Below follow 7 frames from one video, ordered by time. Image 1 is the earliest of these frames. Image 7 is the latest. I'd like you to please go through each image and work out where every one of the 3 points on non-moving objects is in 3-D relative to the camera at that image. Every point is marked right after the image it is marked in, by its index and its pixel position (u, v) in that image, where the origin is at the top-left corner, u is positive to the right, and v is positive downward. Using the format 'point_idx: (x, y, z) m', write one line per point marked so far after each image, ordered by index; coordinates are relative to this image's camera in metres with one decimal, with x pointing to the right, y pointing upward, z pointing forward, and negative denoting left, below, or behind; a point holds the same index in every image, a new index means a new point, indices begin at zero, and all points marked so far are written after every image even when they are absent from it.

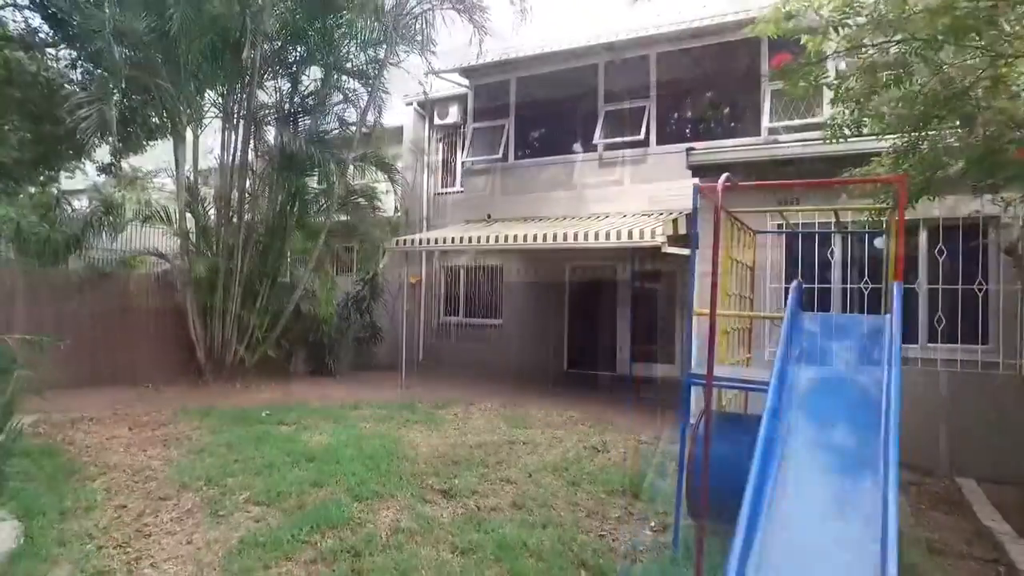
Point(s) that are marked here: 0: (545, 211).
0: (+0.8, +1.7, +14.1) m
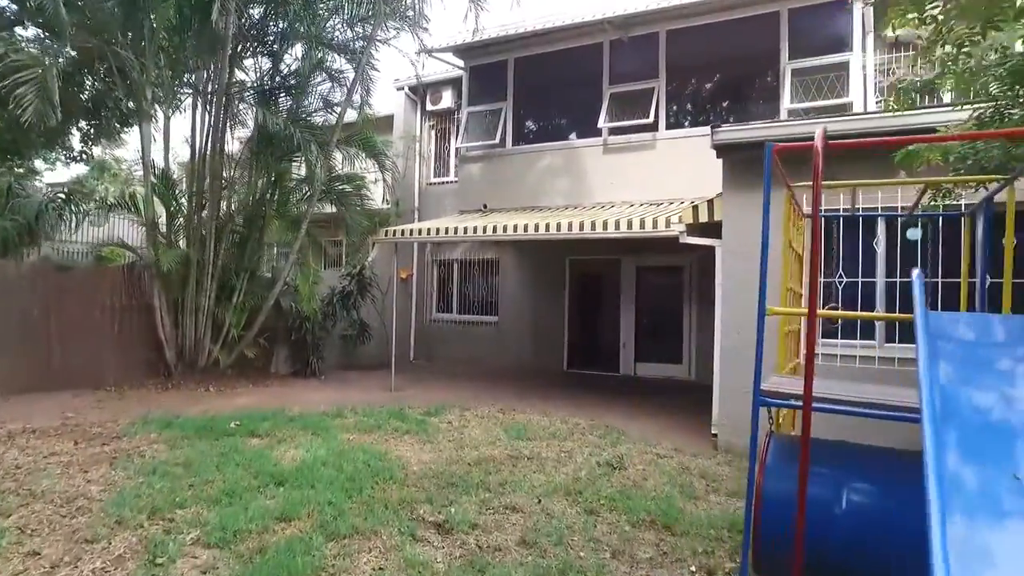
0: (+0.7, +1.7, +13.2) m
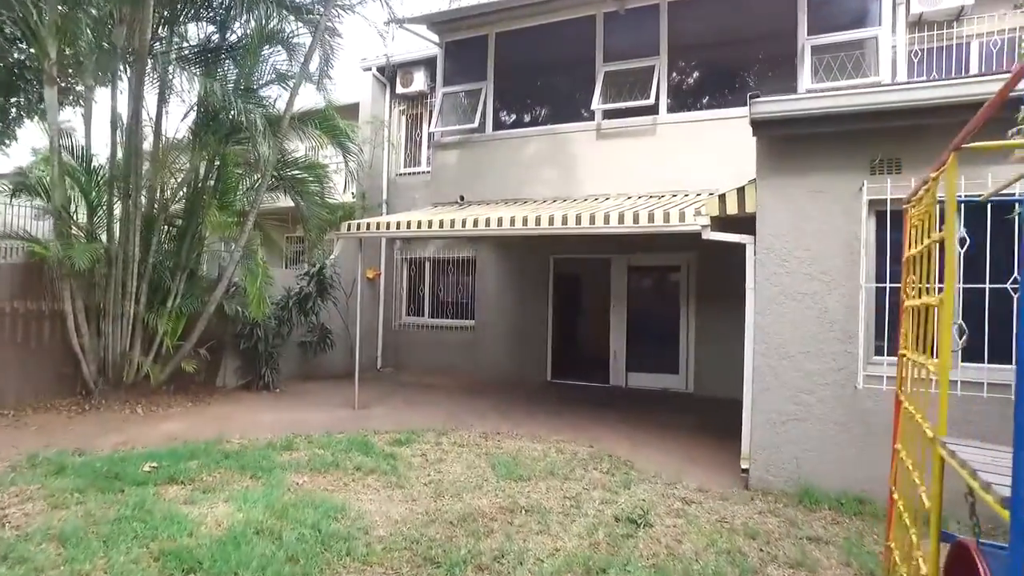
0: (+0.4, +1.7, +11.8) m
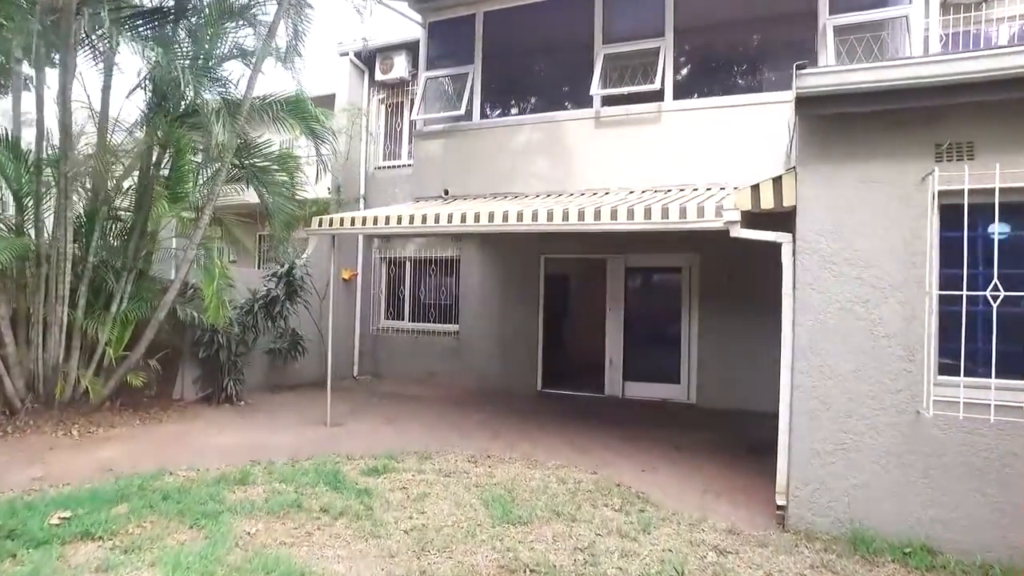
0: (+0.2, +1.7, +10.8) m
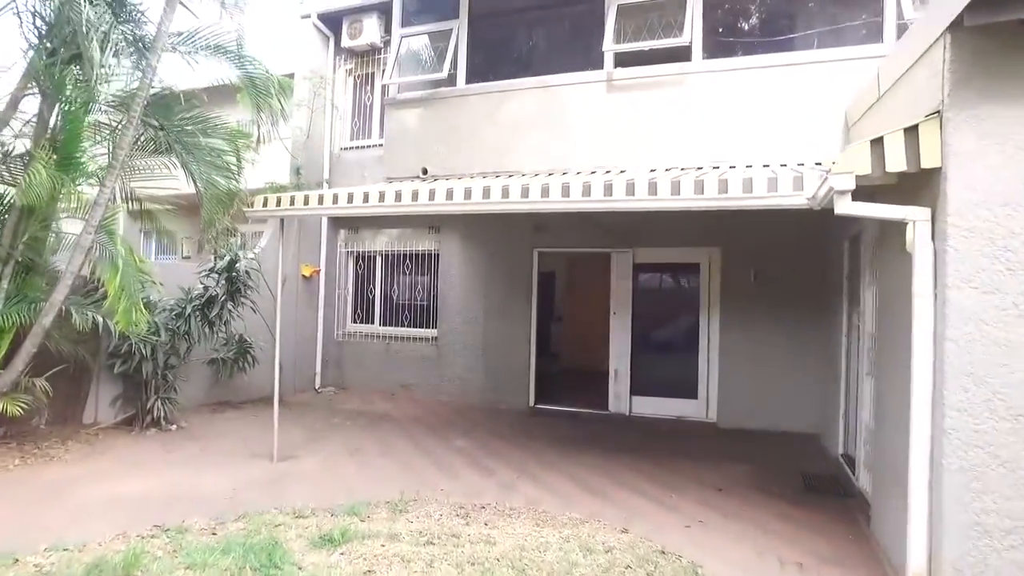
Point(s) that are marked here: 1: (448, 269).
0: (+0.1, +1.7, +8.9) m
1: (-1.1, +0.3, +11.9) m
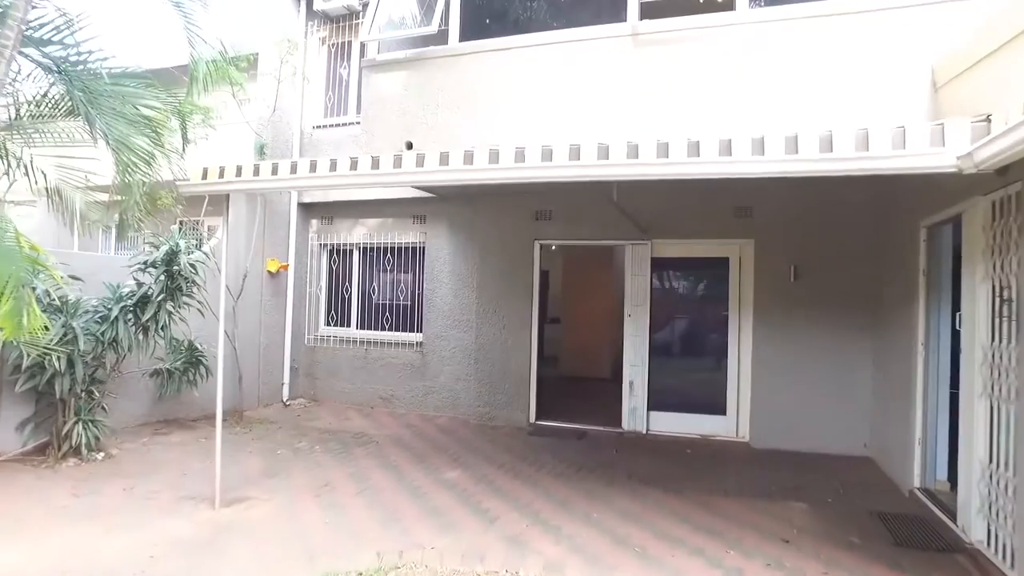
0: (+0.2, +1.7, +7.4) m
1: (-1.2, +0.4, +10.3) m
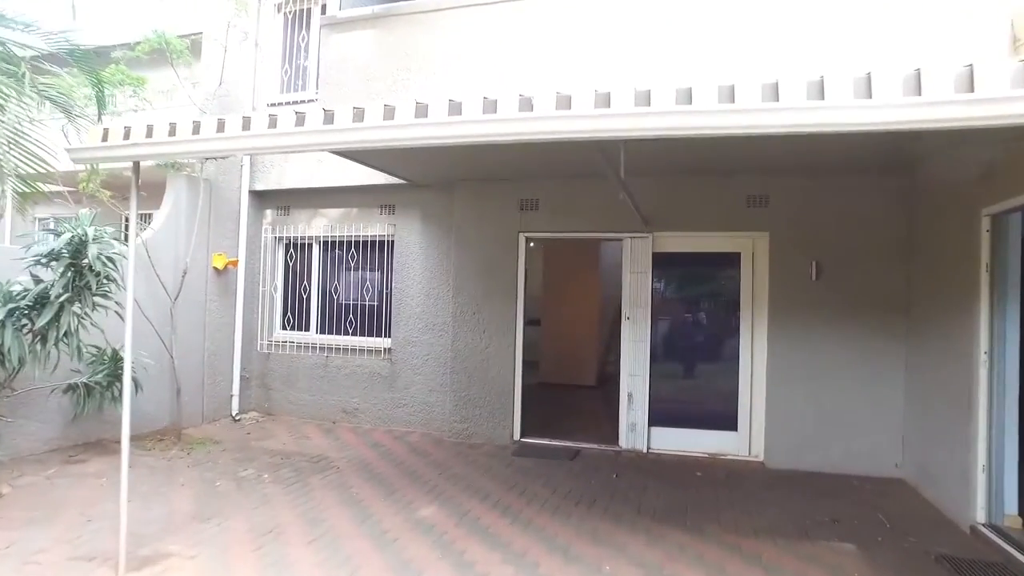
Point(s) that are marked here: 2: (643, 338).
0: (+0.1, +1.7, +6.2) m
1: (-1.4, +0.4, +9.0) m
2: (+1.6, -0.6, +8.2) m
